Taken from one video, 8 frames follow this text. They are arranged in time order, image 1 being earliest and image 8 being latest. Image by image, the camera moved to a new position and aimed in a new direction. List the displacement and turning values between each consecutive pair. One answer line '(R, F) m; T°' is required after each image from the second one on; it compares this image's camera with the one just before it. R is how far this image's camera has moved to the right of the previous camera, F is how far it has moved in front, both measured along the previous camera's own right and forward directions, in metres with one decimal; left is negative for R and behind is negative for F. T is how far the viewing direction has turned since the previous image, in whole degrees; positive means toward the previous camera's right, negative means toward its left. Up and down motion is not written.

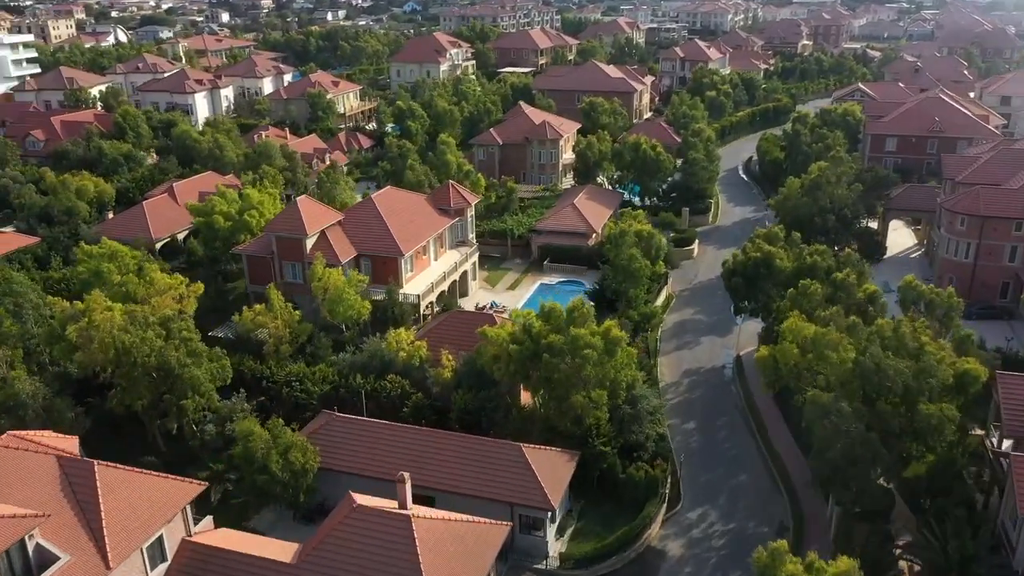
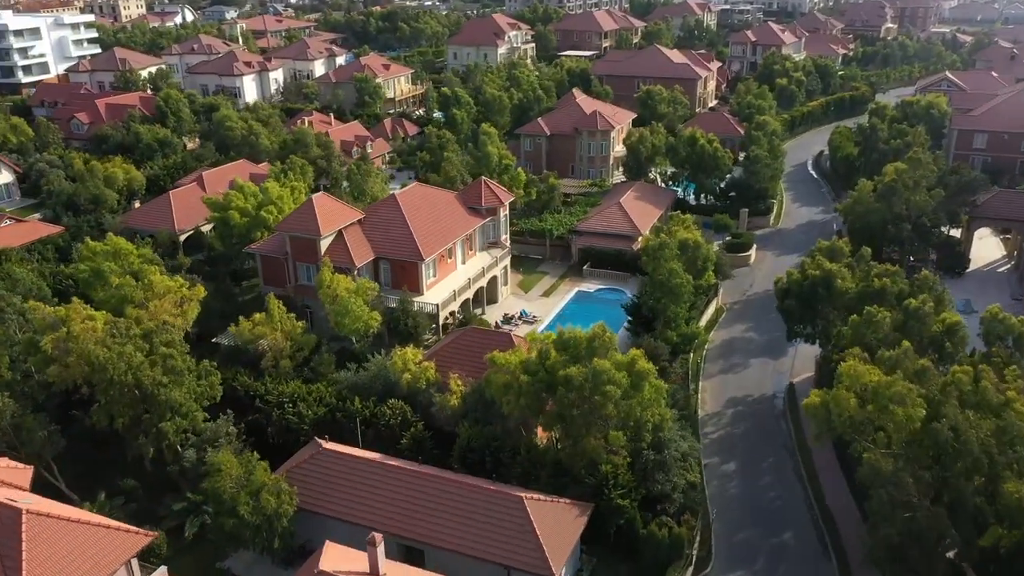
(+2.2, +4.8) m; -5°
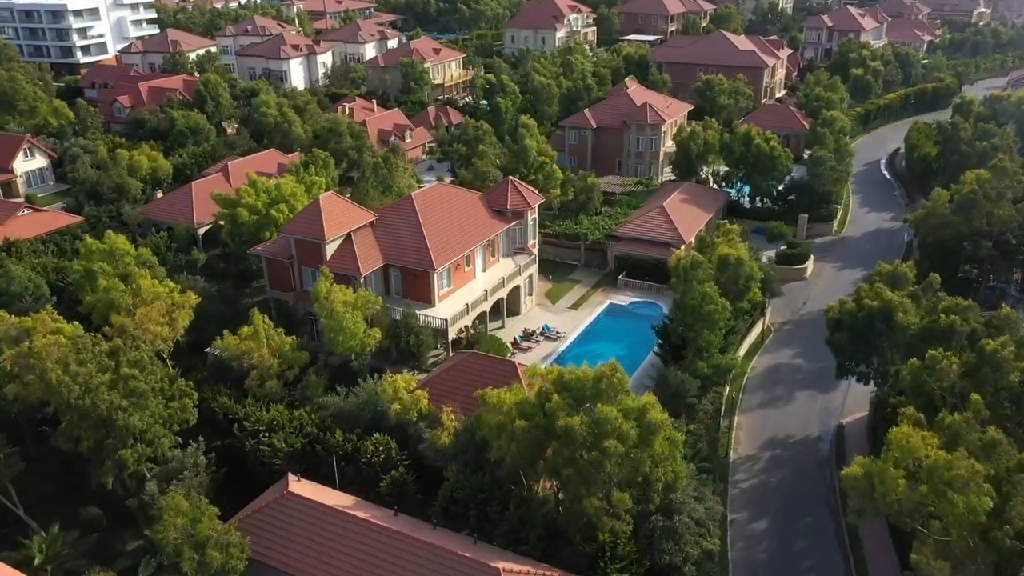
(+2.6, +4.6) m; -5°
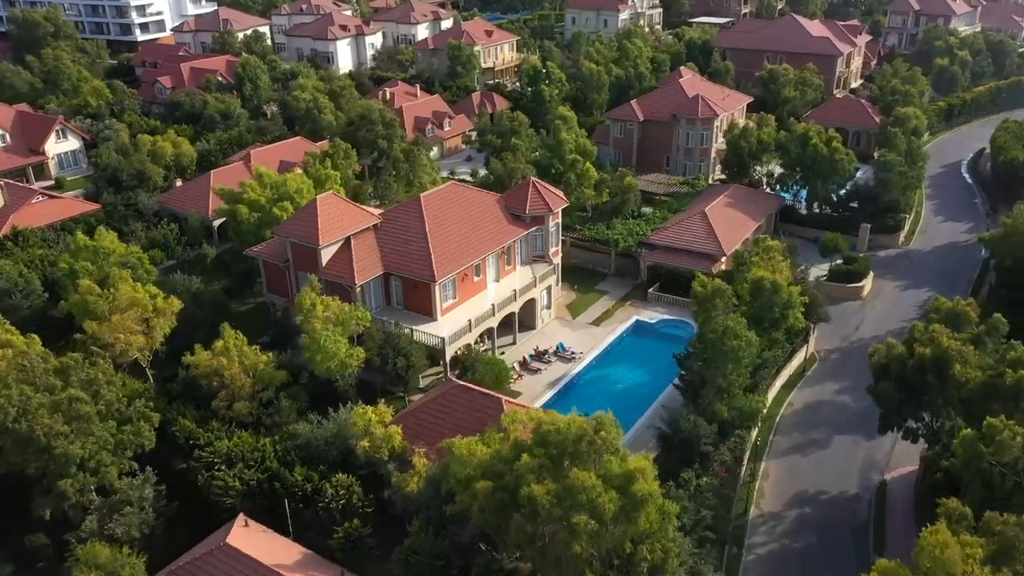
(+3.1, +4.5) m; -5°
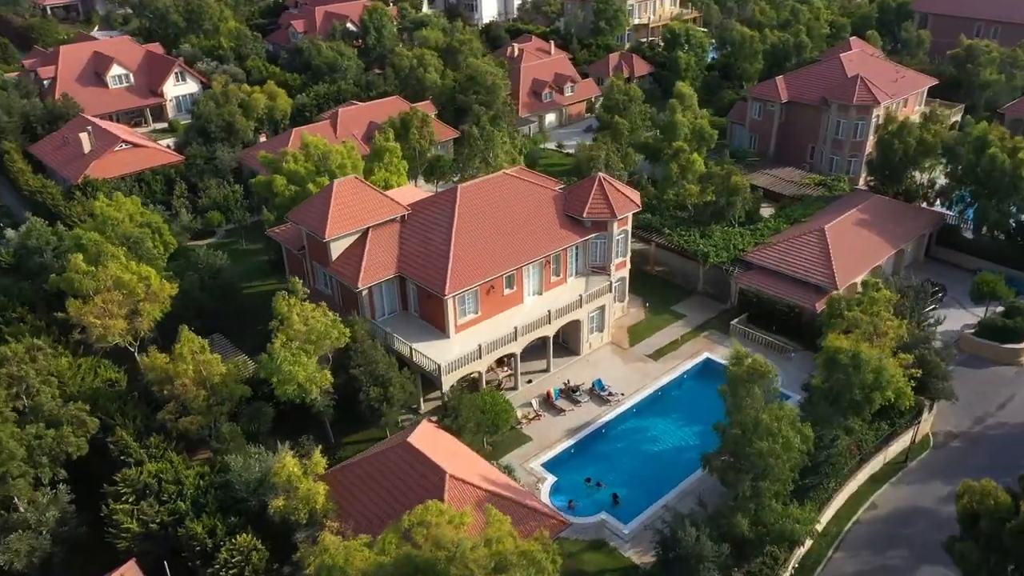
(+6.6, +7.9) m; -13°
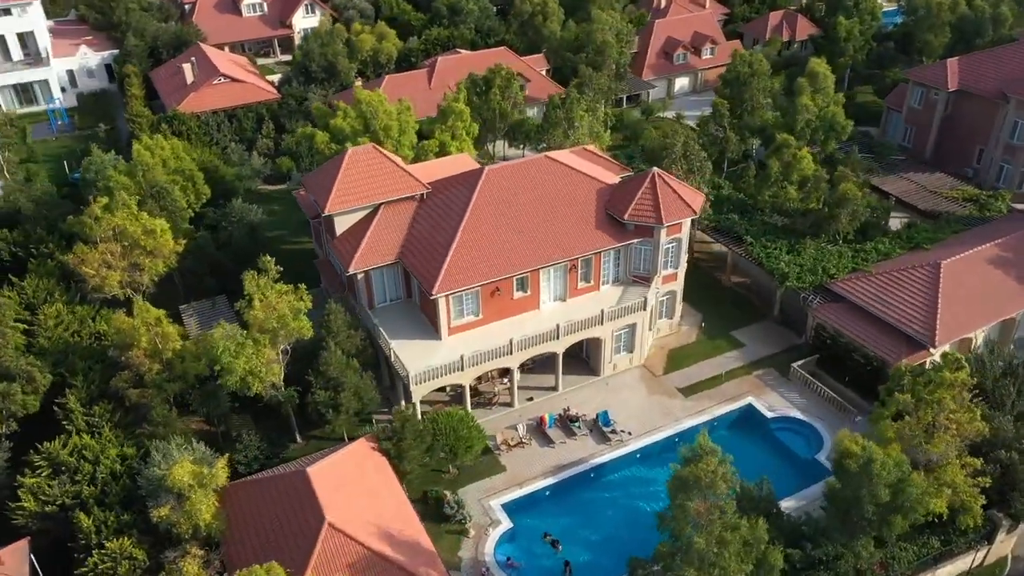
(+7.0, +5.6) m; -13°
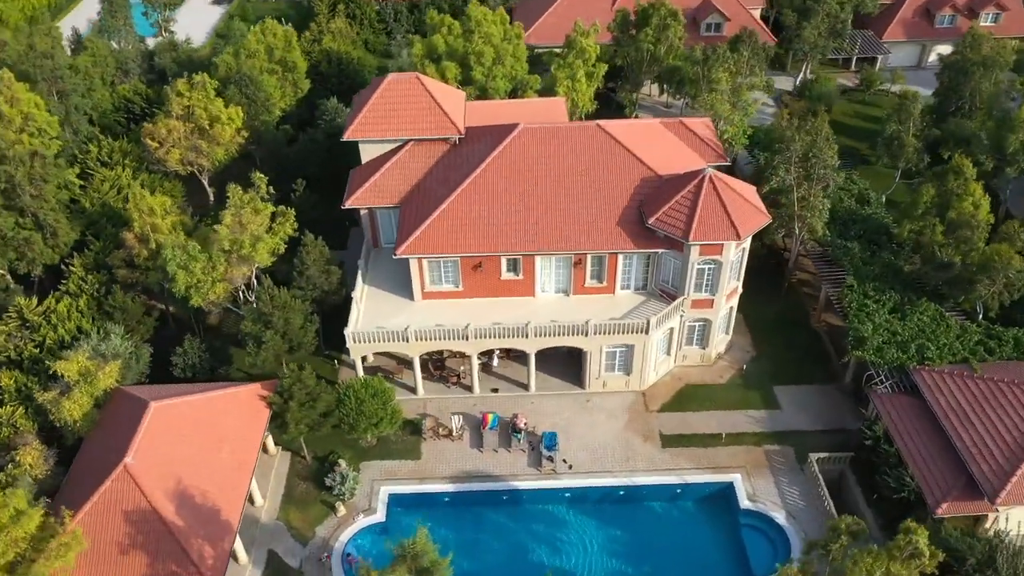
(+10.8, +6.1) m; -20°
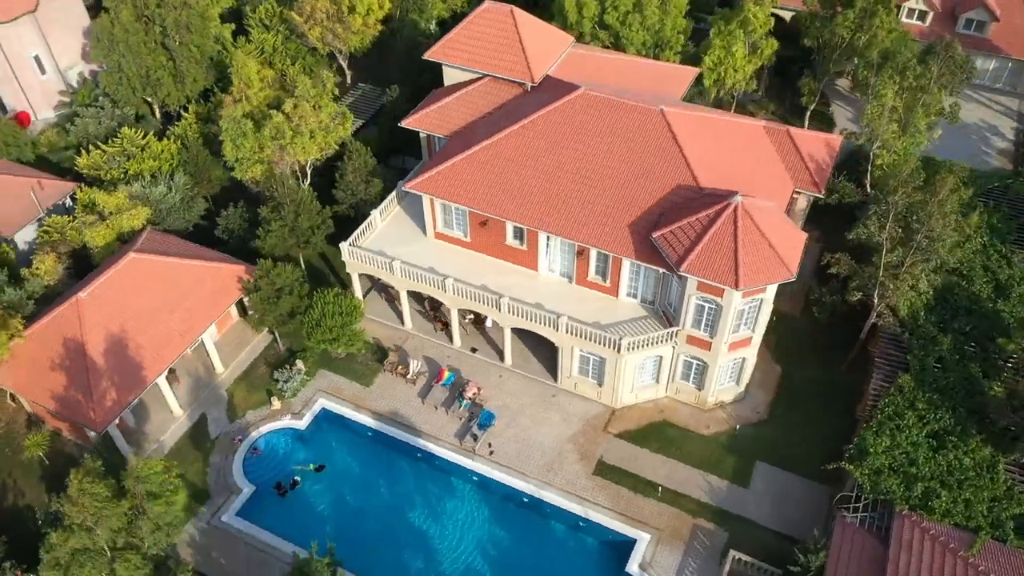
(+9.7, +3.5) m; -19°
